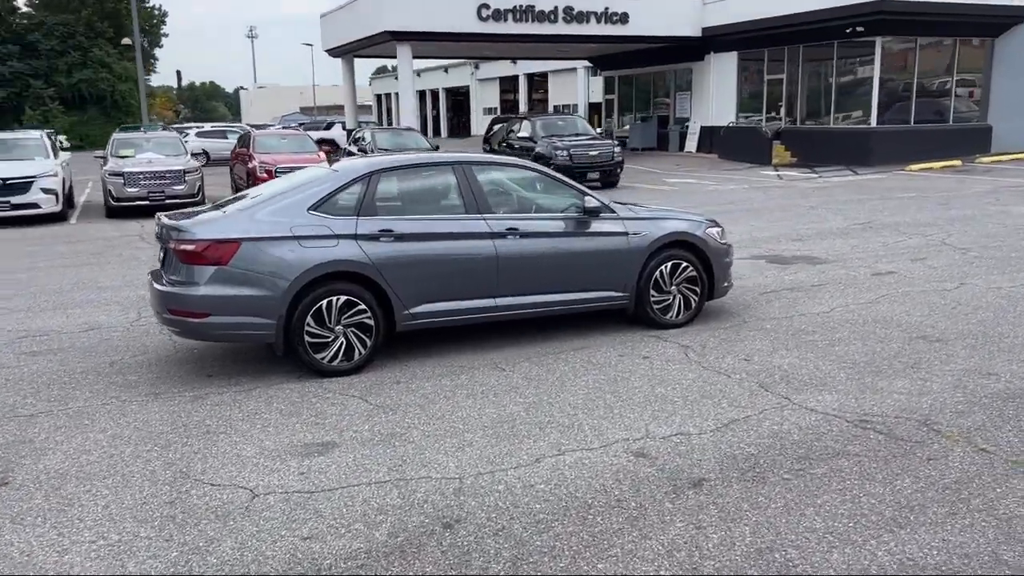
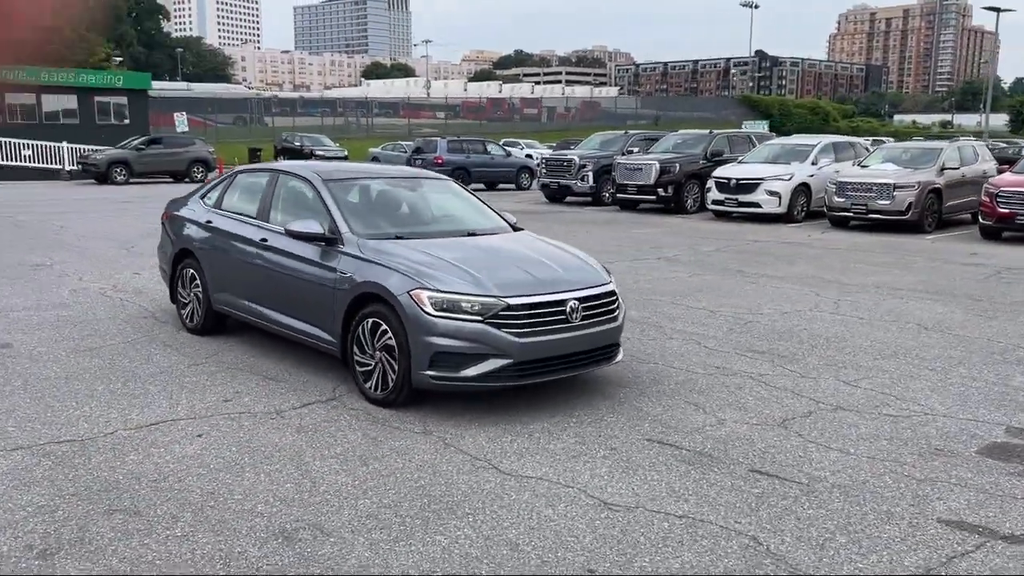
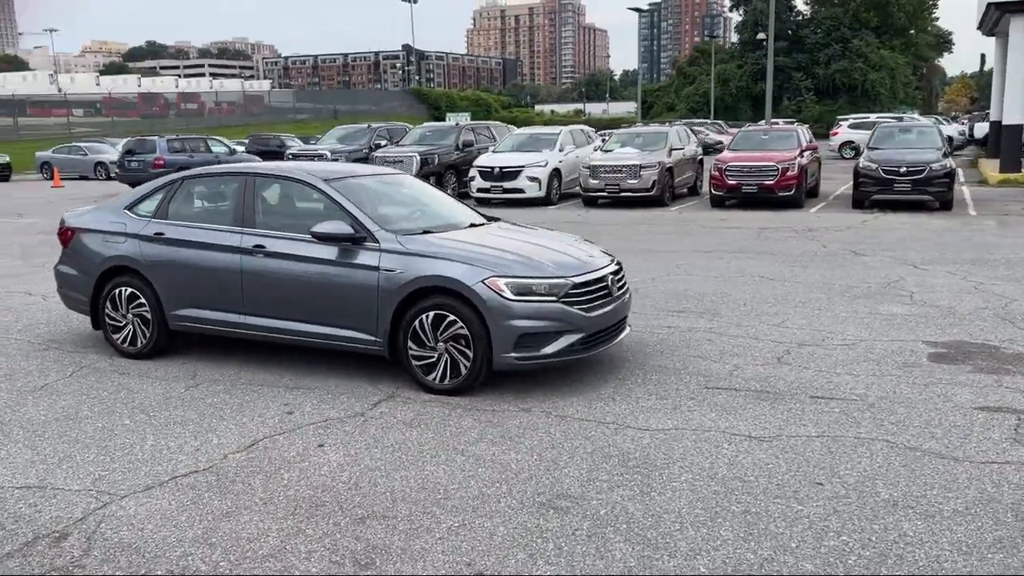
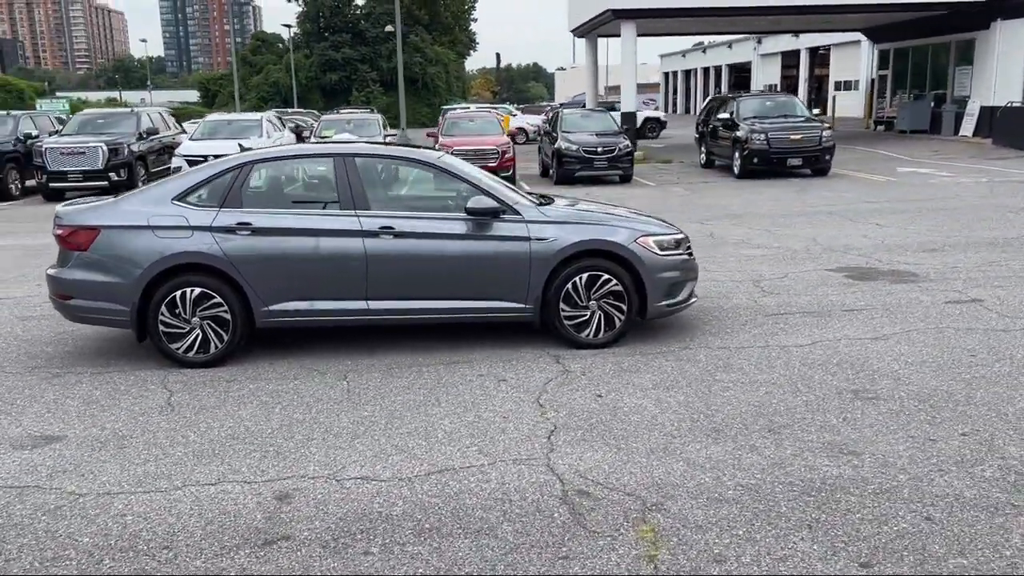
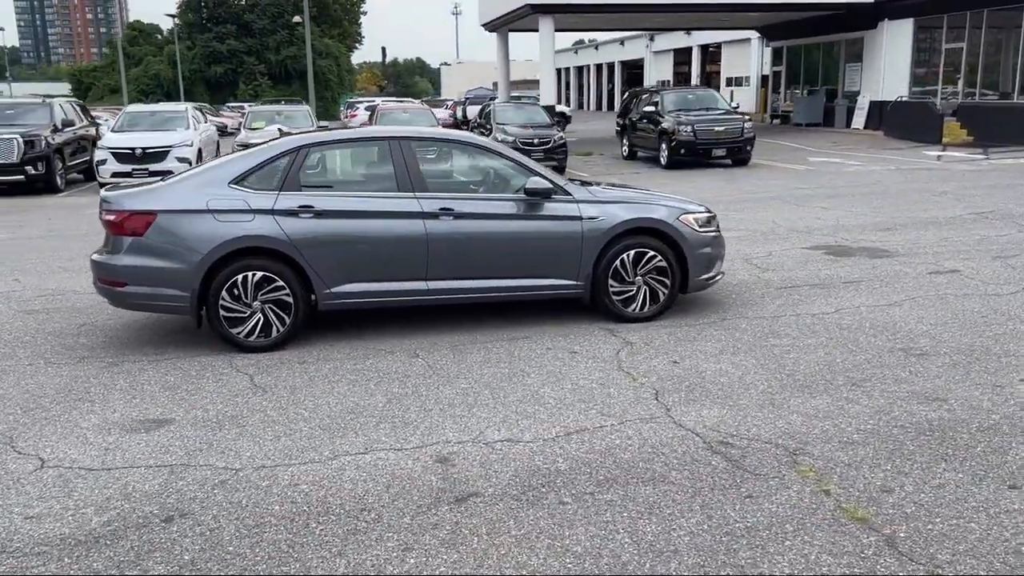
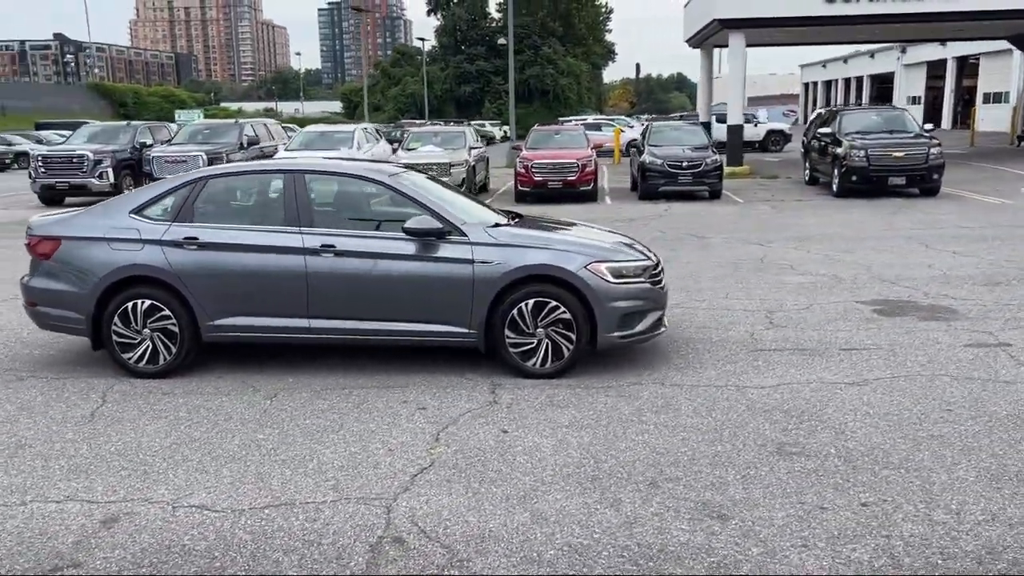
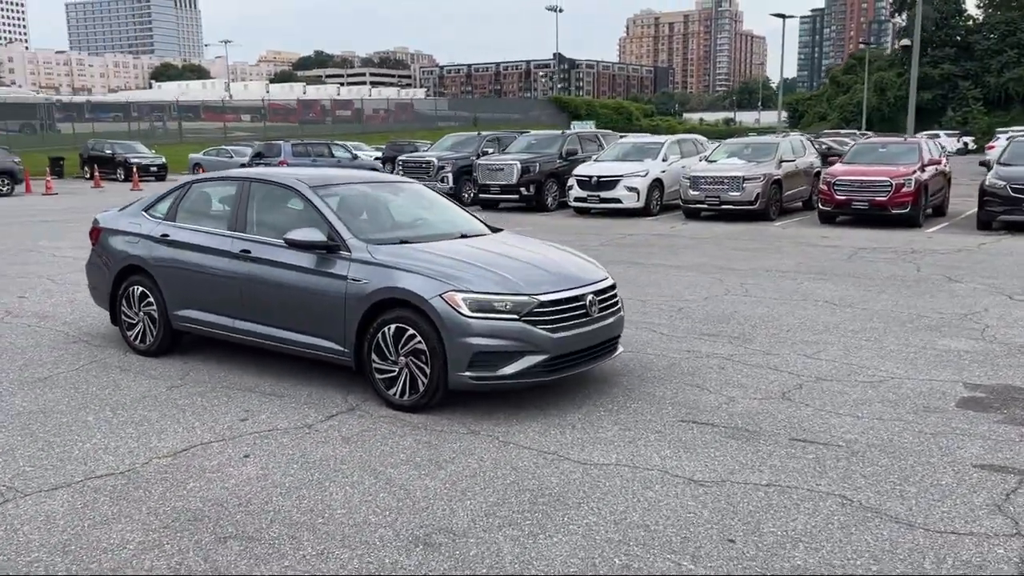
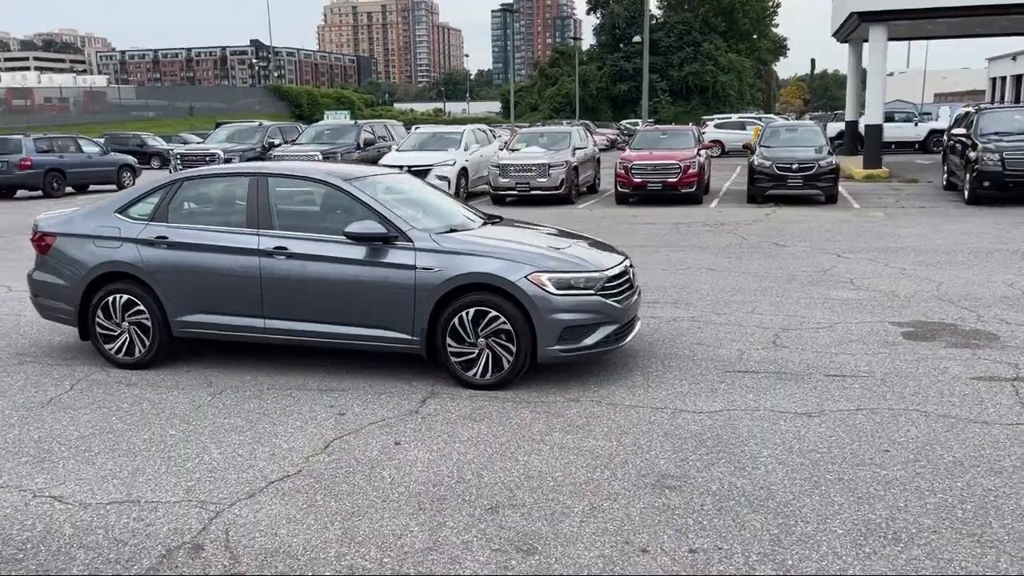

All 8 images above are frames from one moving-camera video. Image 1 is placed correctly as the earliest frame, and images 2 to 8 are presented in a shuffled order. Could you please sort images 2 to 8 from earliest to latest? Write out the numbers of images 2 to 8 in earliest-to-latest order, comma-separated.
5, 4, 6, 8, 3, 7, 2
